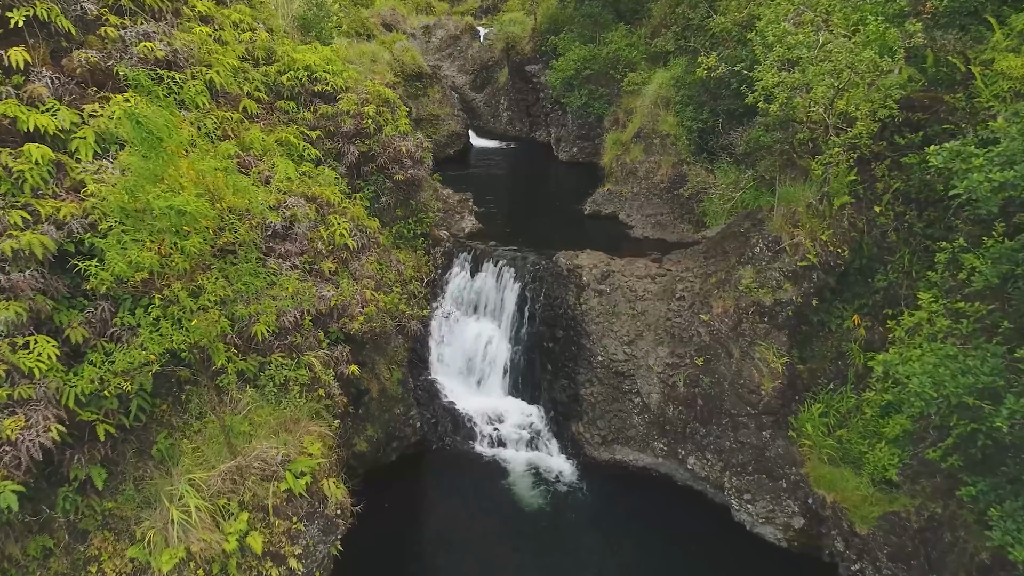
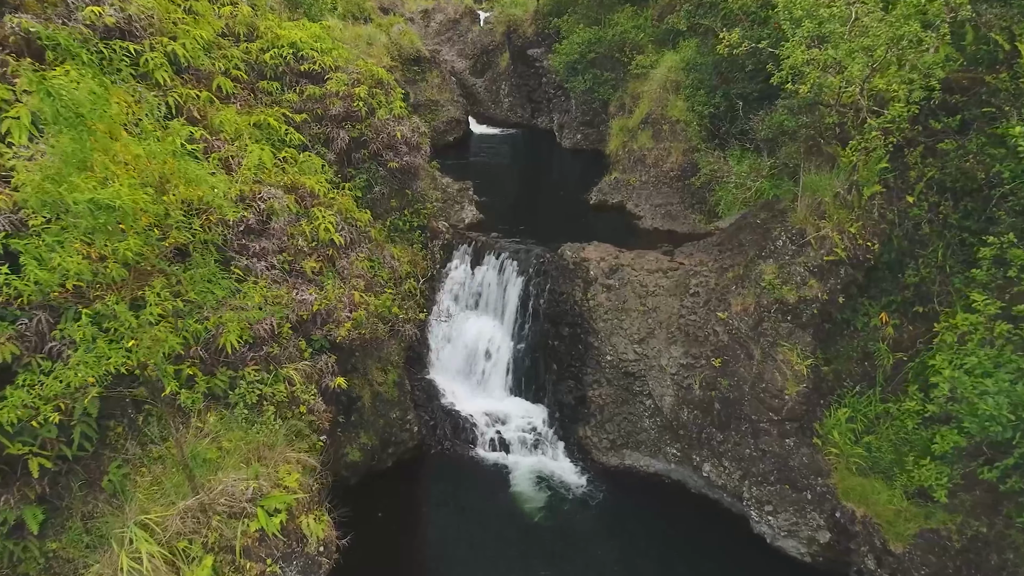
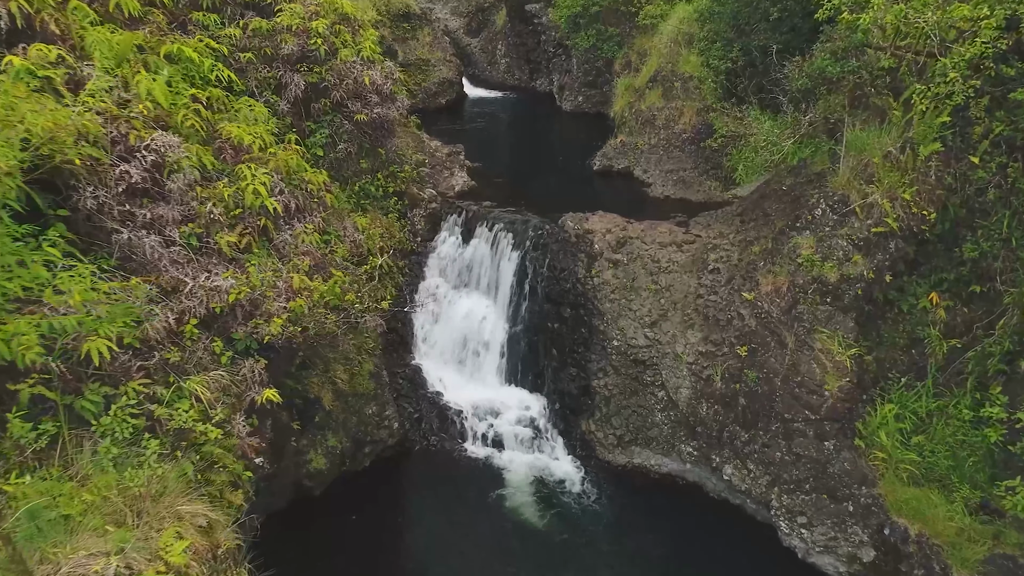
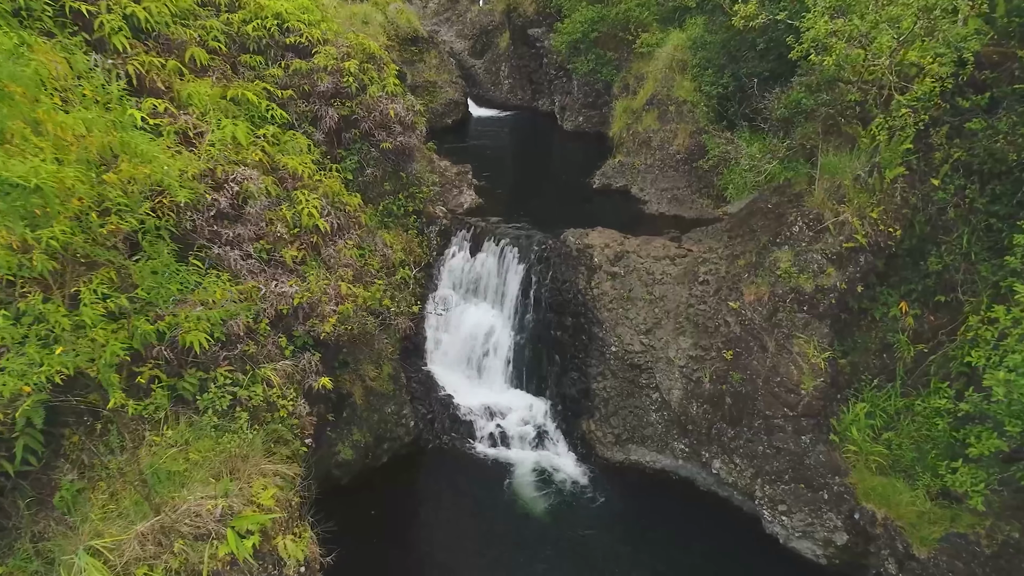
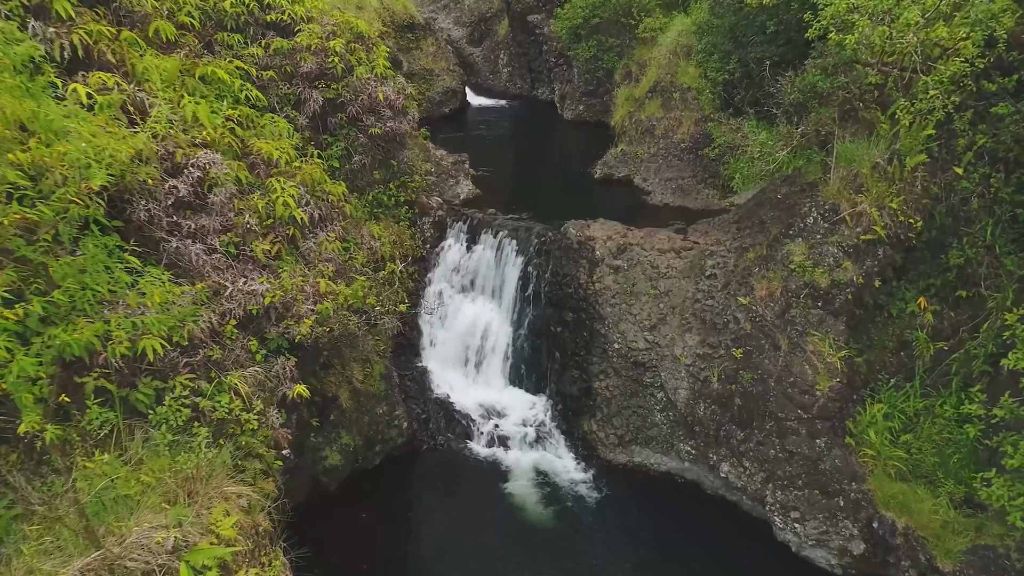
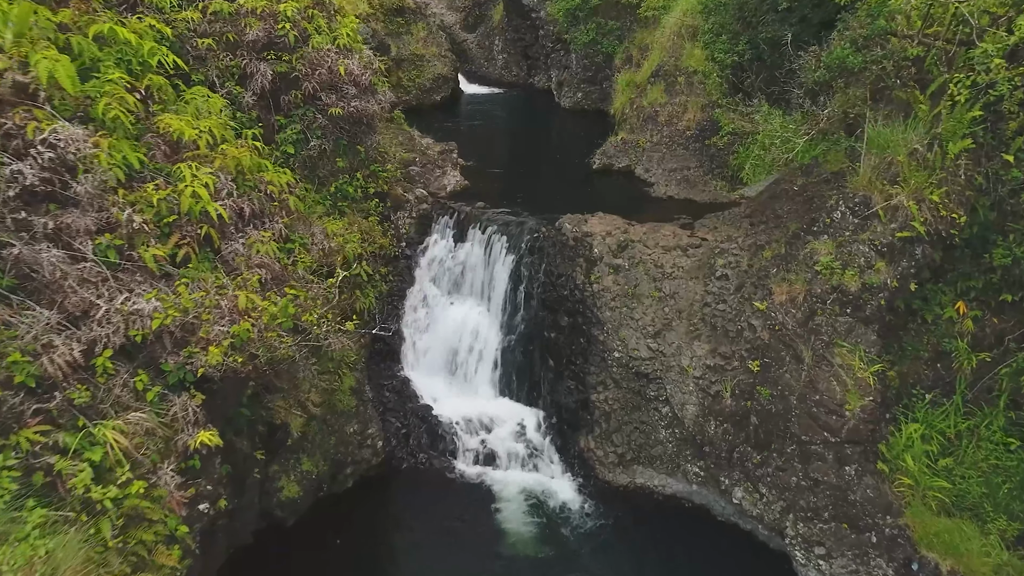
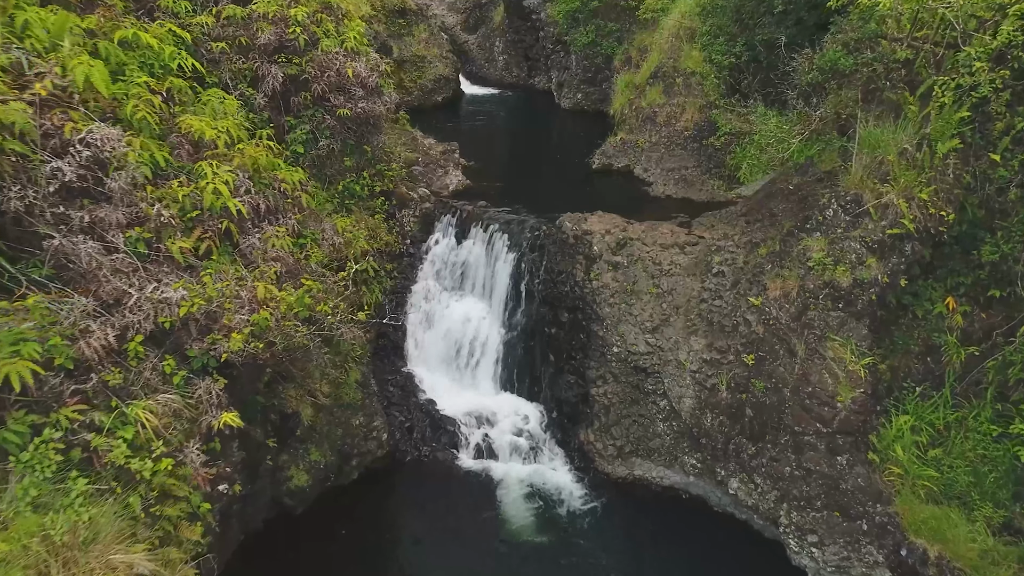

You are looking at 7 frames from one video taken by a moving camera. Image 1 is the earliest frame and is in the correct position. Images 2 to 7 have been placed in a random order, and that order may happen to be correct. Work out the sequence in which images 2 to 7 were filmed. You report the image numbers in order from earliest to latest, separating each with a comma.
2, 4, 5, 3, 7, 6
